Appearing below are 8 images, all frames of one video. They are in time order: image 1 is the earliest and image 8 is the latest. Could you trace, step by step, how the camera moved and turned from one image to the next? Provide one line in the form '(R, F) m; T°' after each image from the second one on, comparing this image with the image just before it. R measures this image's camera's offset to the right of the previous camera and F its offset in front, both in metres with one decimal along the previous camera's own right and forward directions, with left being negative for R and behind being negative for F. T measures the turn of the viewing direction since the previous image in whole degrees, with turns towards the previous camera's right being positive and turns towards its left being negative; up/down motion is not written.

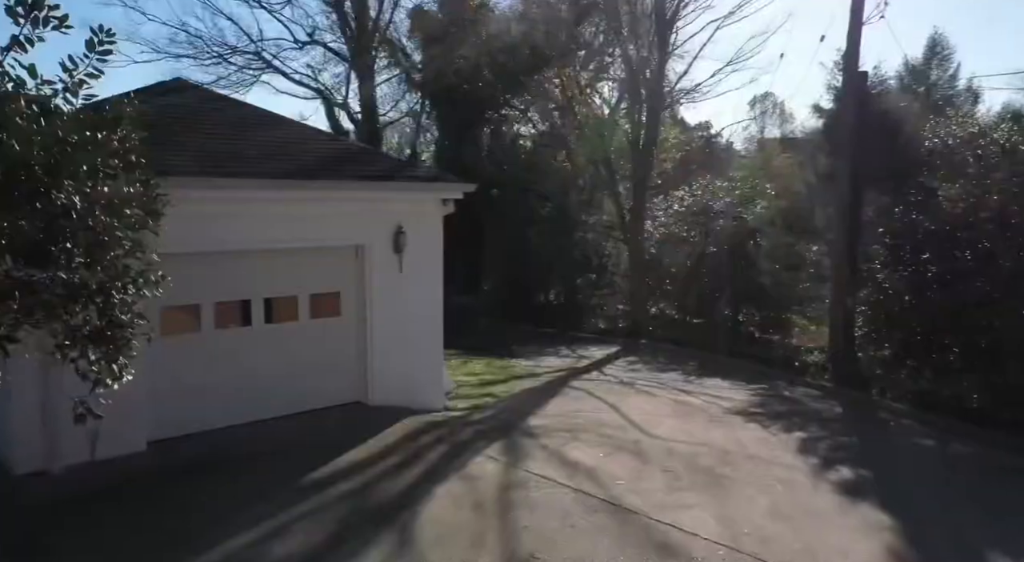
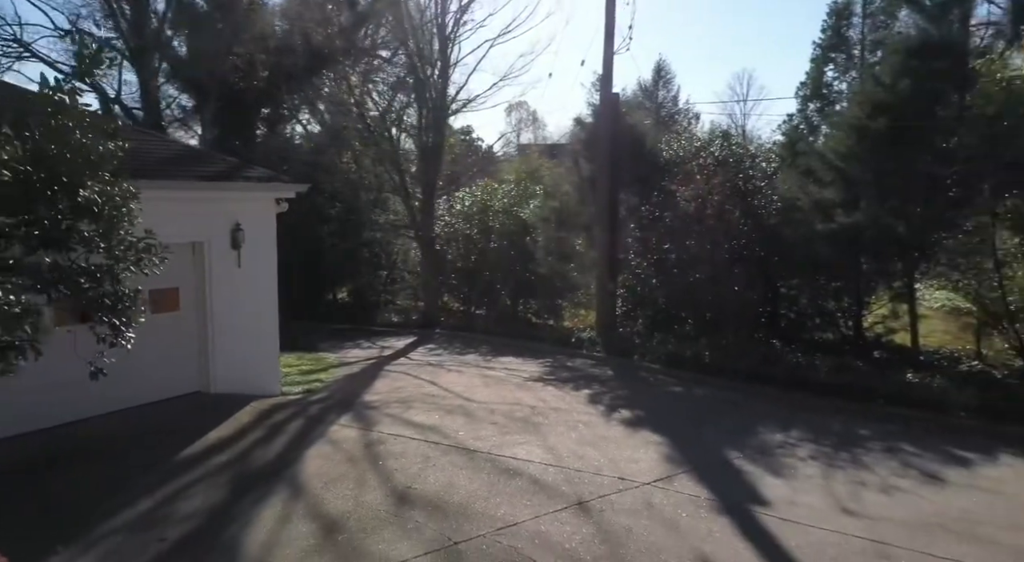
(-0.8, -0.9) m; +19°
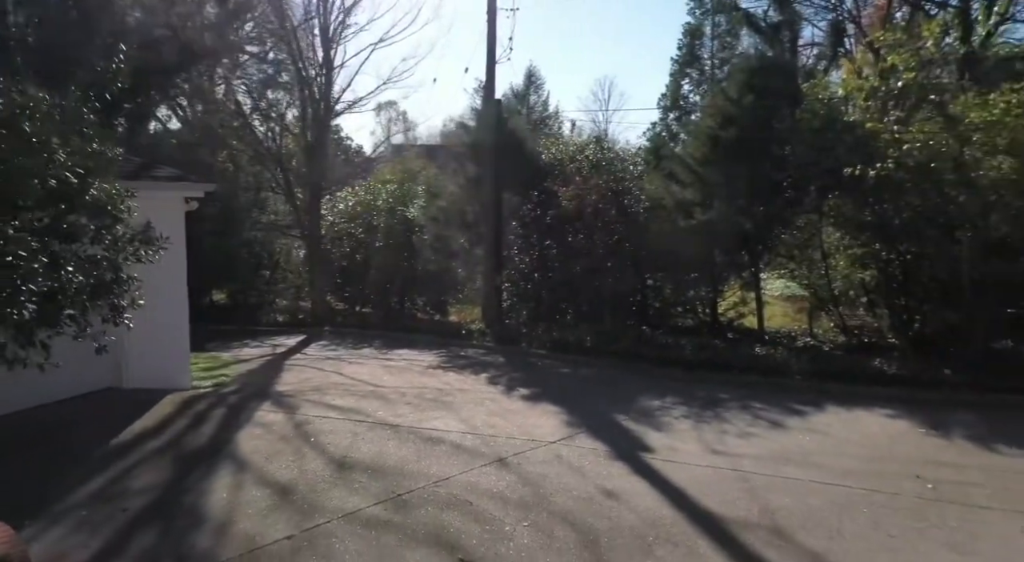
(-0.5, -0.7) m; +11°
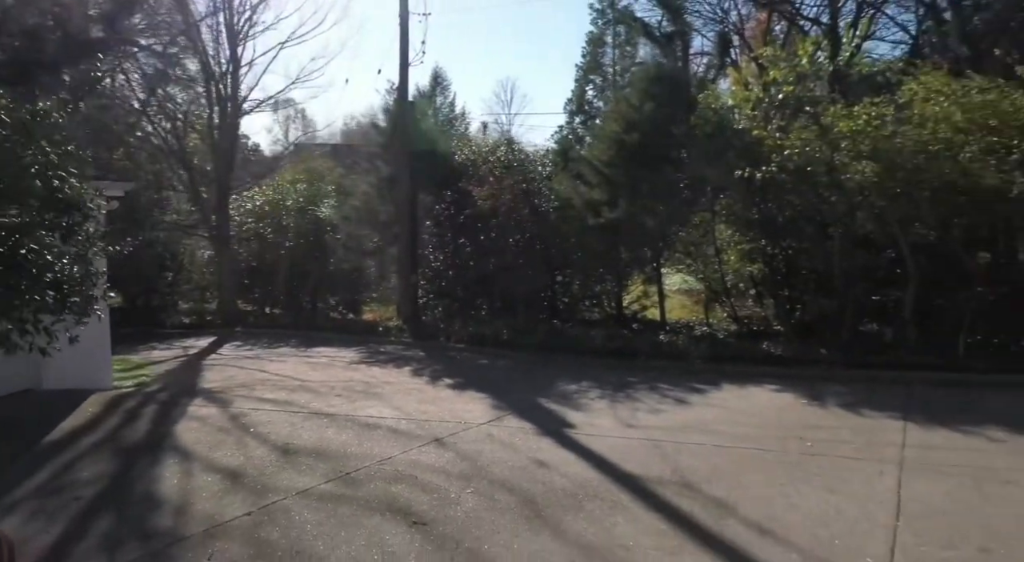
(-0.3, -0.5) m; +8°
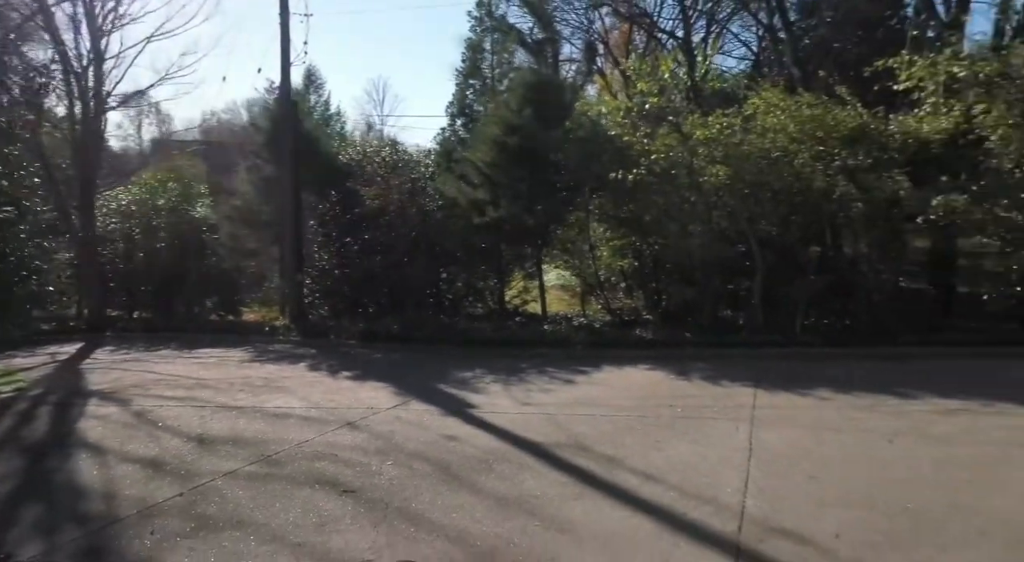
(-0.3, -0.6) m; +10°
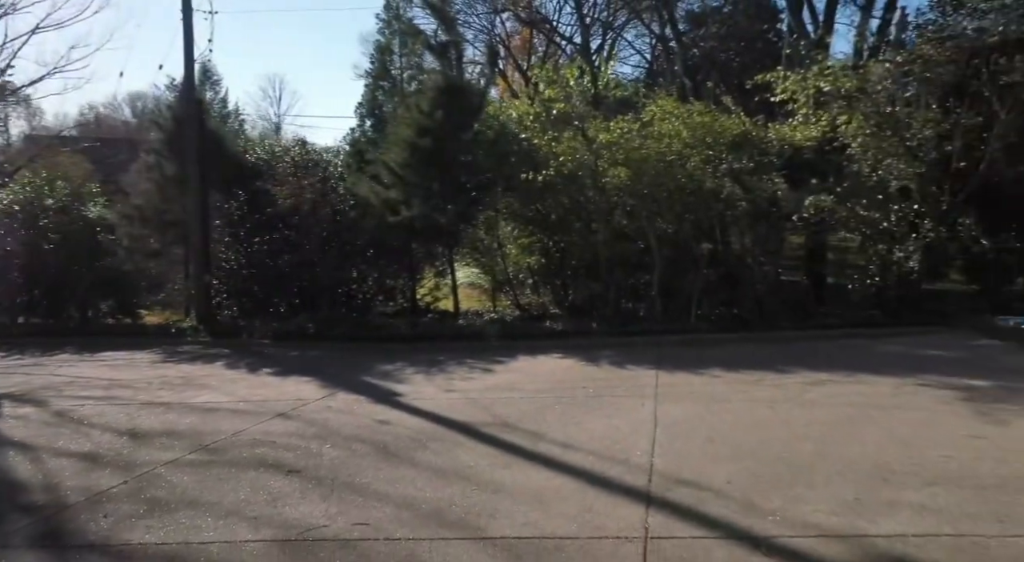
(-0.2, -0.5) m; +8°
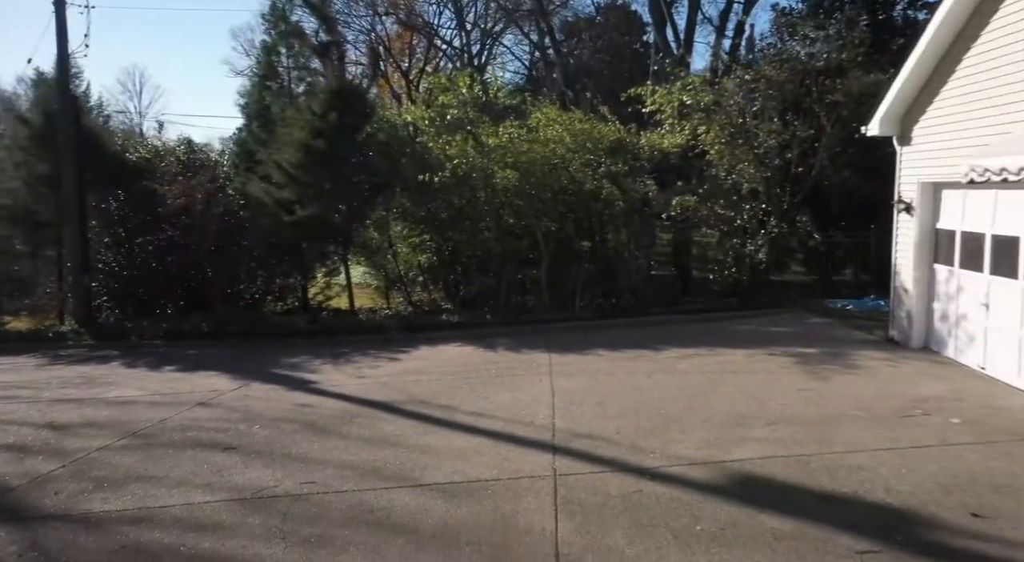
(-0.3, -0.7) m; +10°
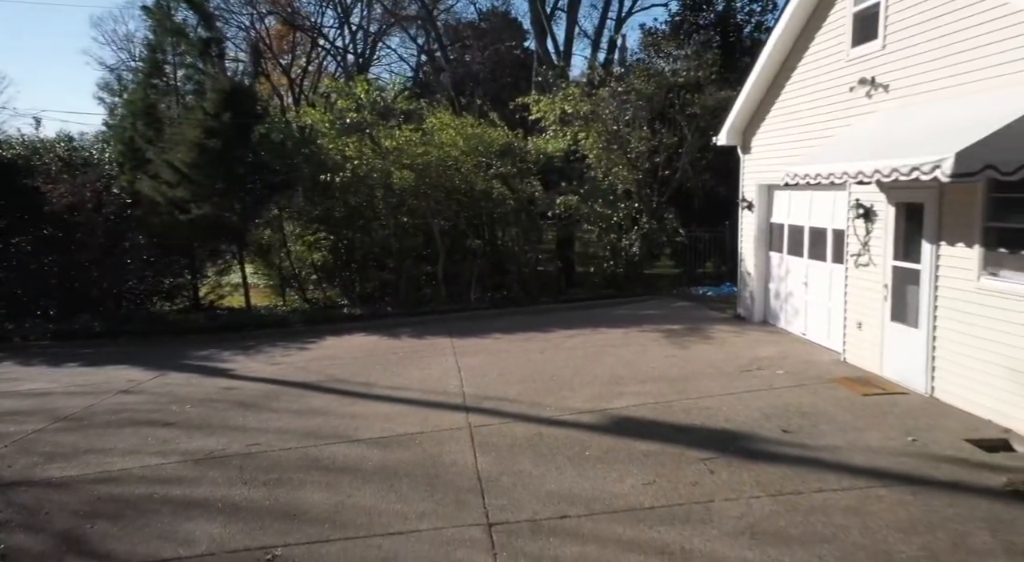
(-0.3, -0.9) m; +10°
